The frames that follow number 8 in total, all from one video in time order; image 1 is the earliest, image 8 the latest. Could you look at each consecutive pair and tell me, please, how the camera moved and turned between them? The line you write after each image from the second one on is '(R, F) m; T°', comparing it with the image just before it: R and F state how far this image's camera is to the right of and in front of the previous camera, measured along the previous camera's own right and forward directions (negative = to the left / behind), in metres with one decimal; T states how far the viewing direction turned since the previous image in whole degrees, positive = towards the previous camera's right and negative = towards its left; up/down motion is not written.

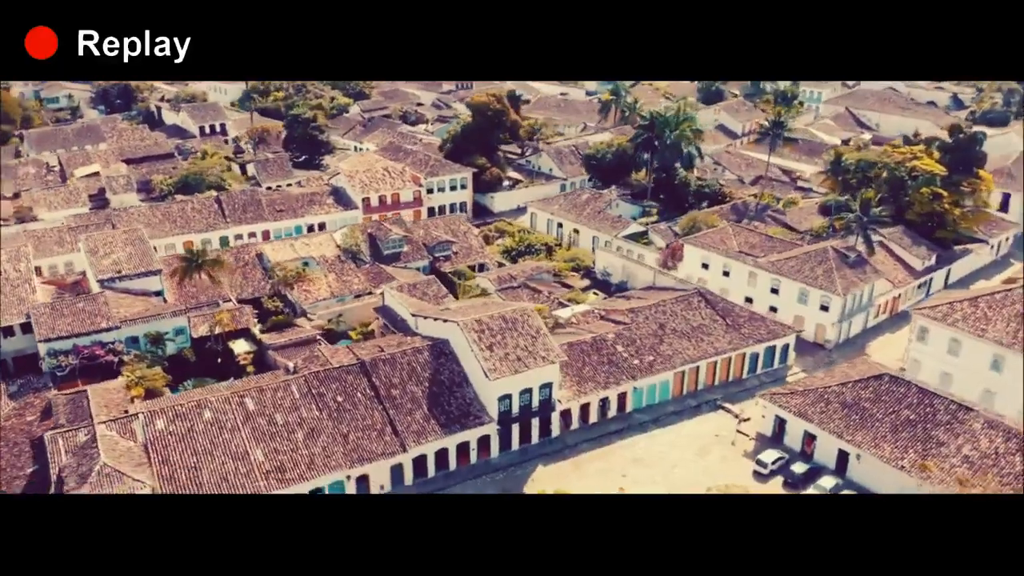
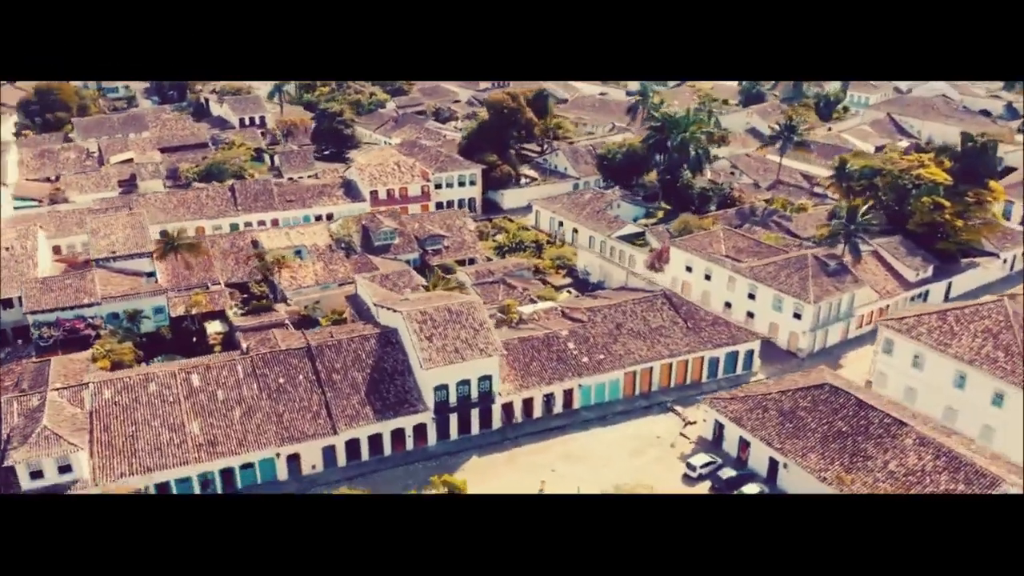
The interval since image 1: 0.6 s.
(+2.3, -0.1) m; -6°
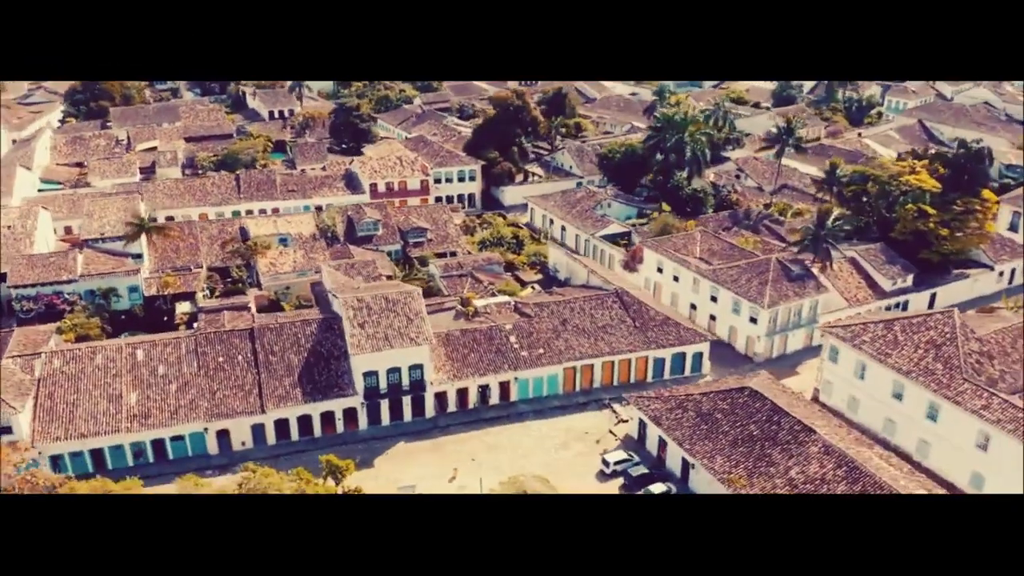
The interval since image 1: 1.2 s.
(+2.4, -0.1) m; -5°
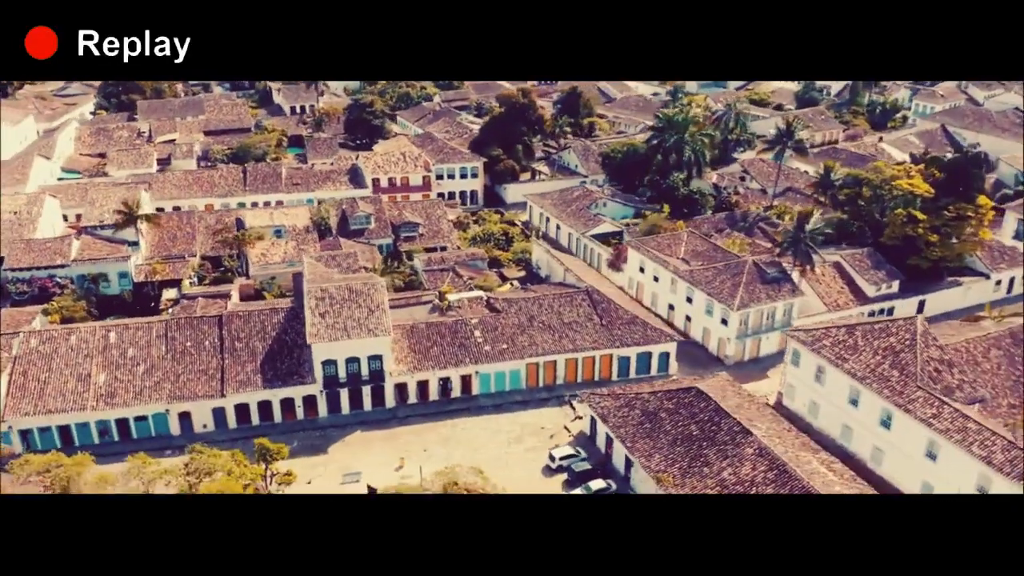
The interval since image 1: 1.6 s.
(+1.6, -0.1) m; -4°
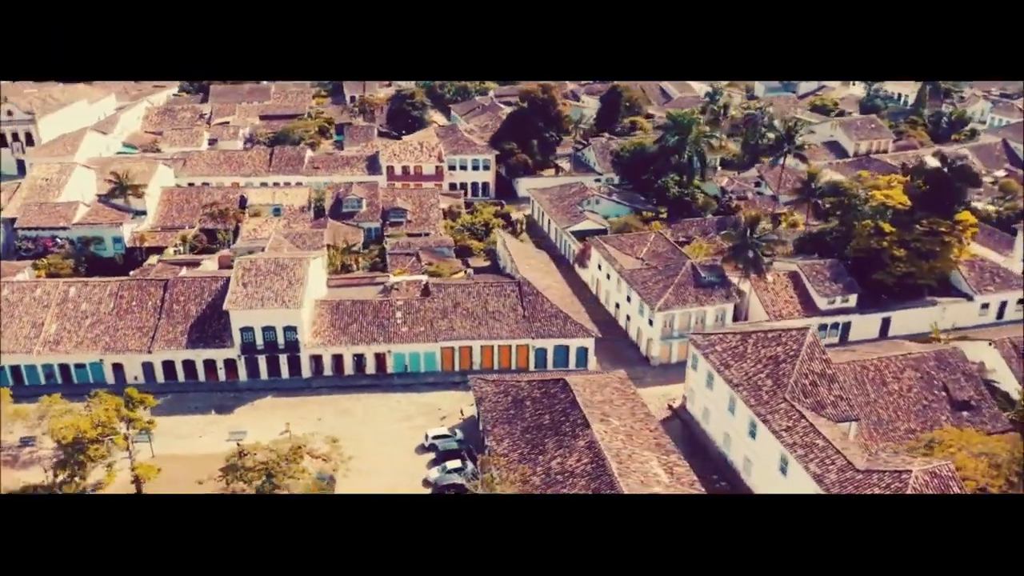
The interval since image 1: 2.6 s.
(+4.0, 0.0) m; -9°
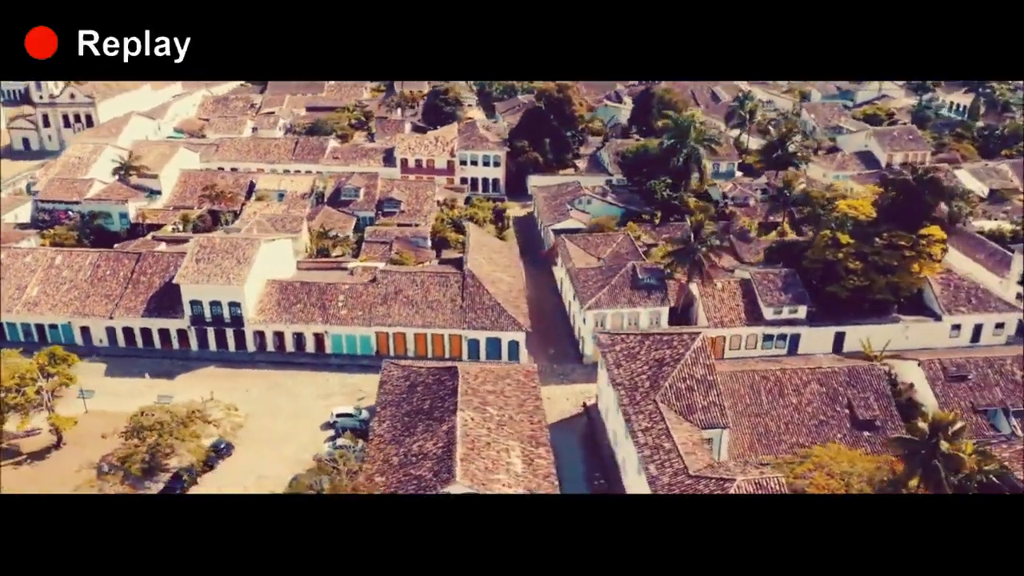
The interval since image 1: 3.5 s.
(+3.4, -0.1) m; -8°
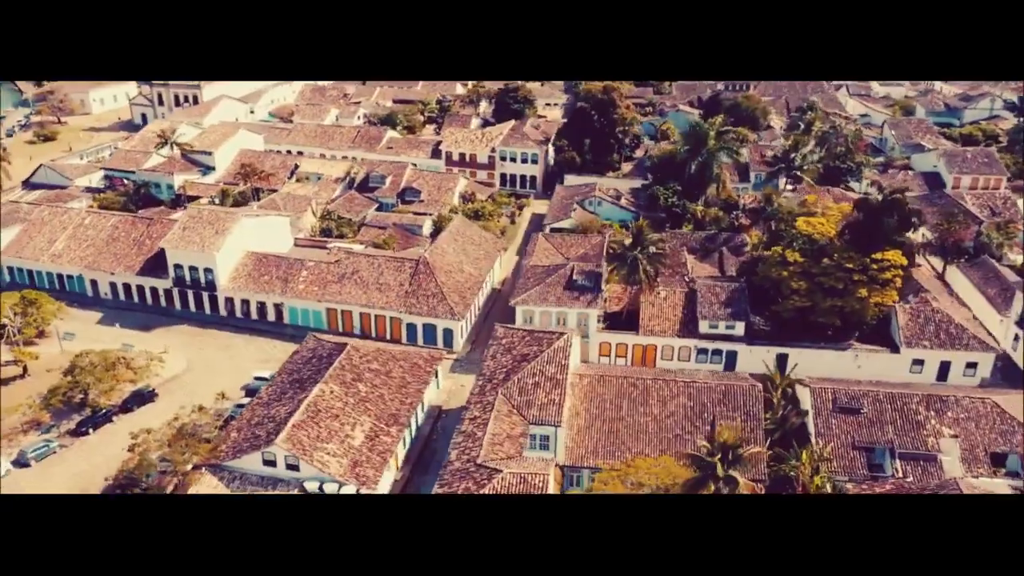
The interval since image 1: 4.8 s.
(+4.6, 0.0) m; -12°
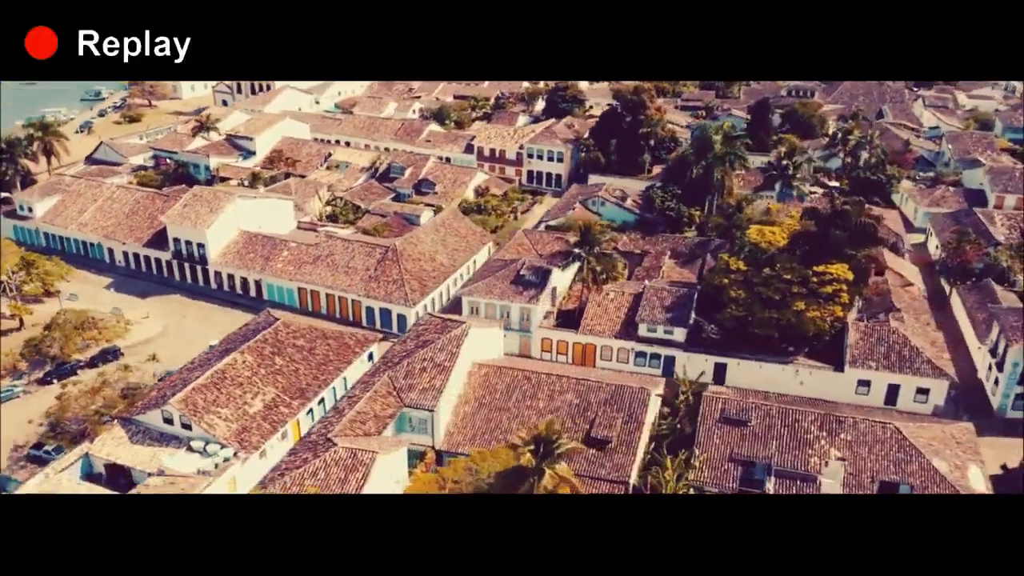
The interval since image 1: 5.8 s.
(+3.6, 0.0) m; -9°
